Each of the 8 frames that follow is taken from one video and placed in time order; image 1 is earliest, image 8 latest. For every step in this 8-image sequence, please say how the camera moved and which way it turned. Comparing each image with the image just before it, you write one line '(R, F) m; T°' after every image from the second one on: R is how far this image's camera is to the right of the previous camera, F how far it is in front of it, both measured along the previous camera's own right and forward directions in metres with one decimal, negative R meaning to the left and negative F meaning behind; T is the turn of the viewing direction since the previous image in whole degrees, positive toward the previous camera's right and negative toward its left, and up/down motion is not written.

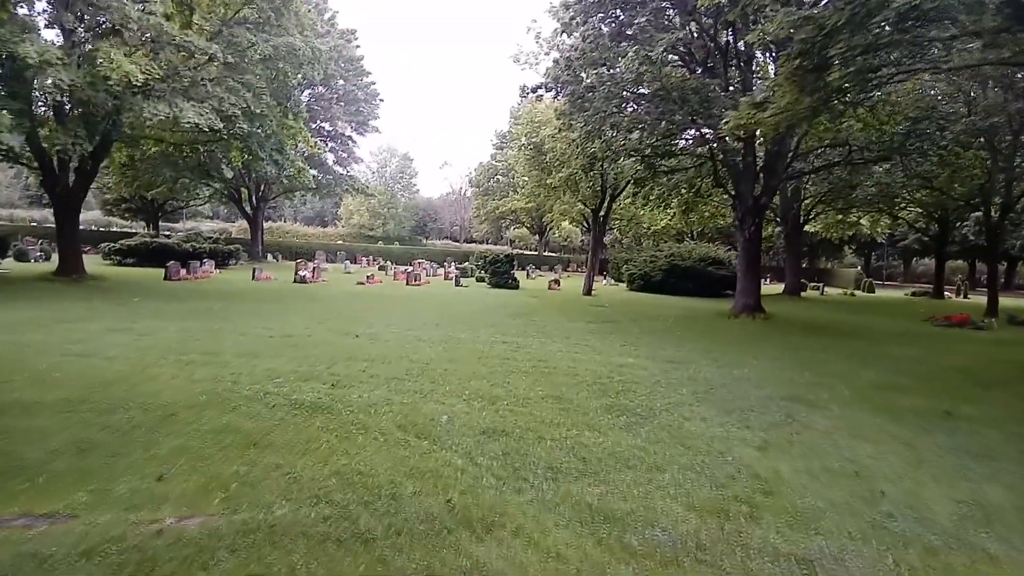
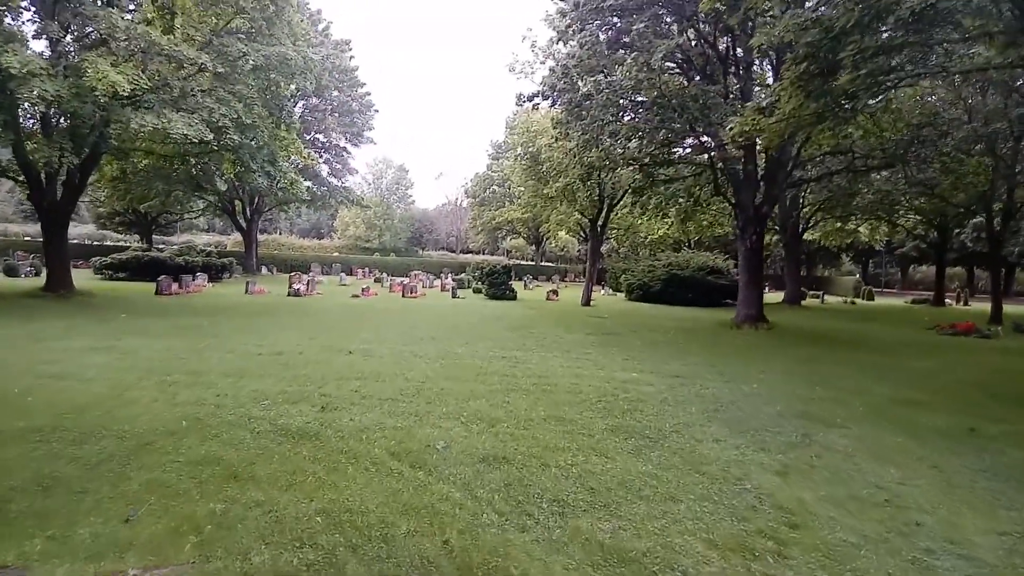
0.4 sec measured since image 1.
(0.0, +0.3) m; 0°
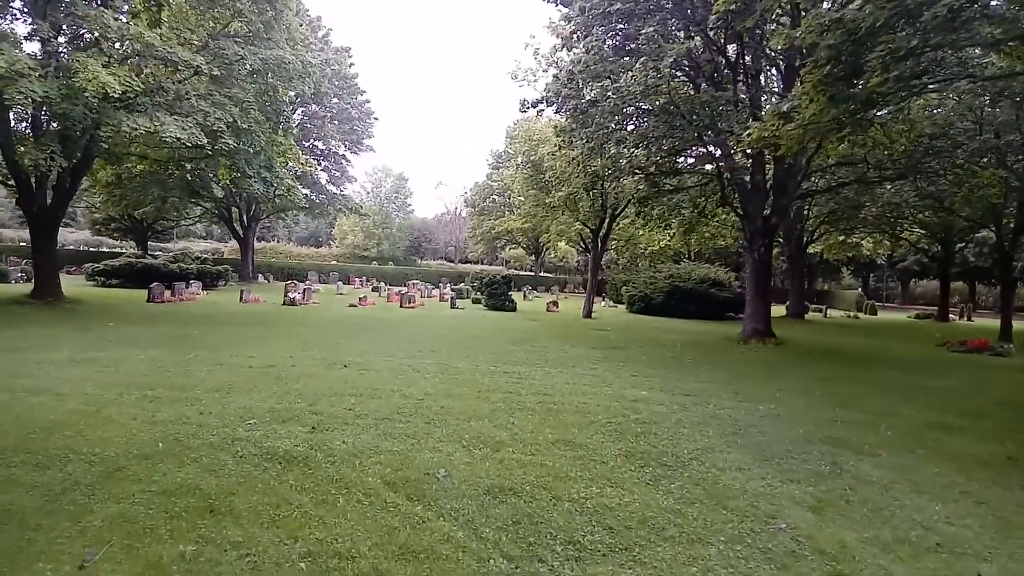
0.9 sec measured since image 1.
(-0.1, +0.4) m; 0°
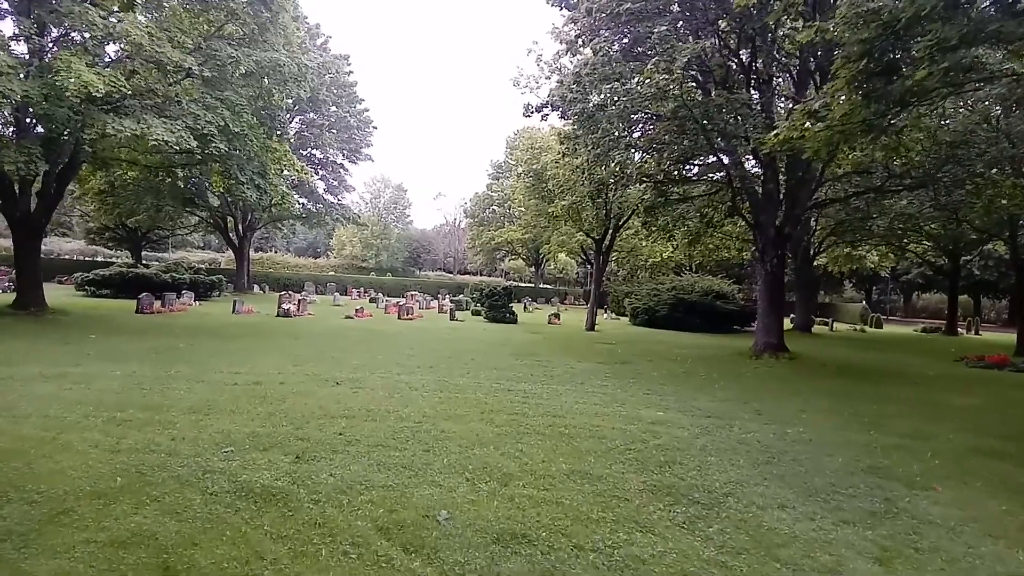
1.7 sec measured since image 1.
(-0.1, +0.6) m; 0°
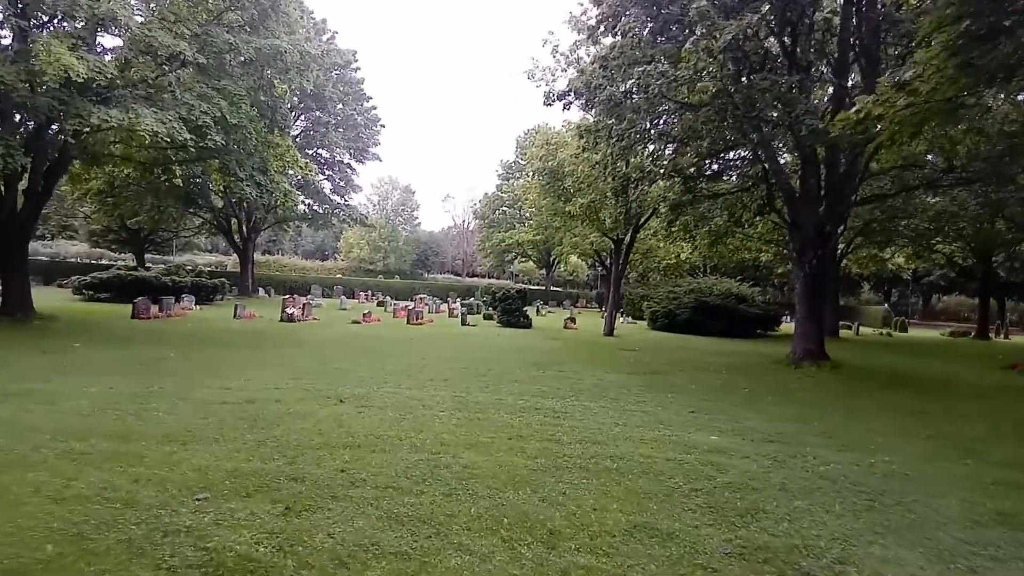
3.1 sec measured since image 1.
(-0.2, +1.0) m; -1°
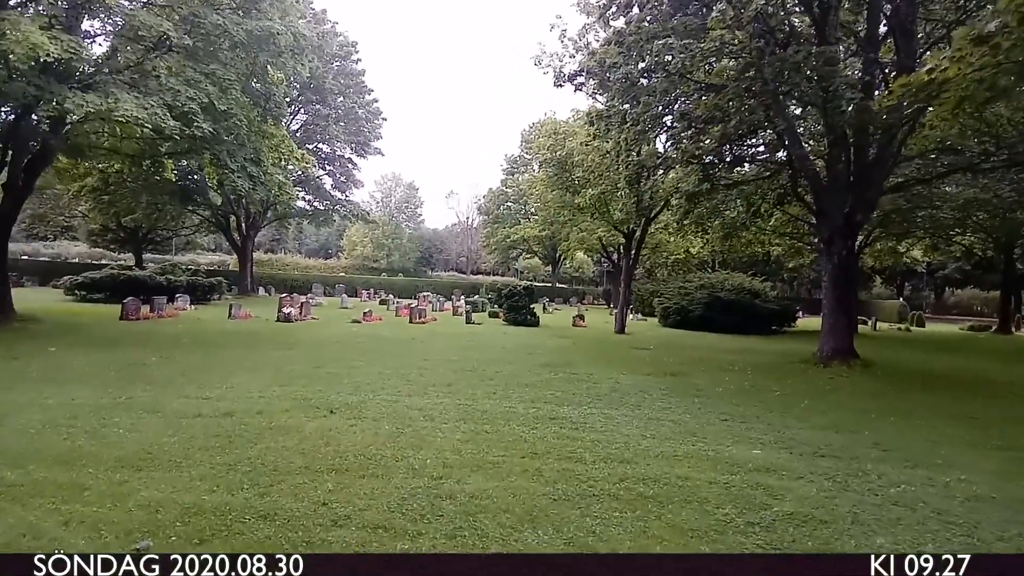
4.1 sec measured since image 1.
(-0.1, +0.8) m; 0°
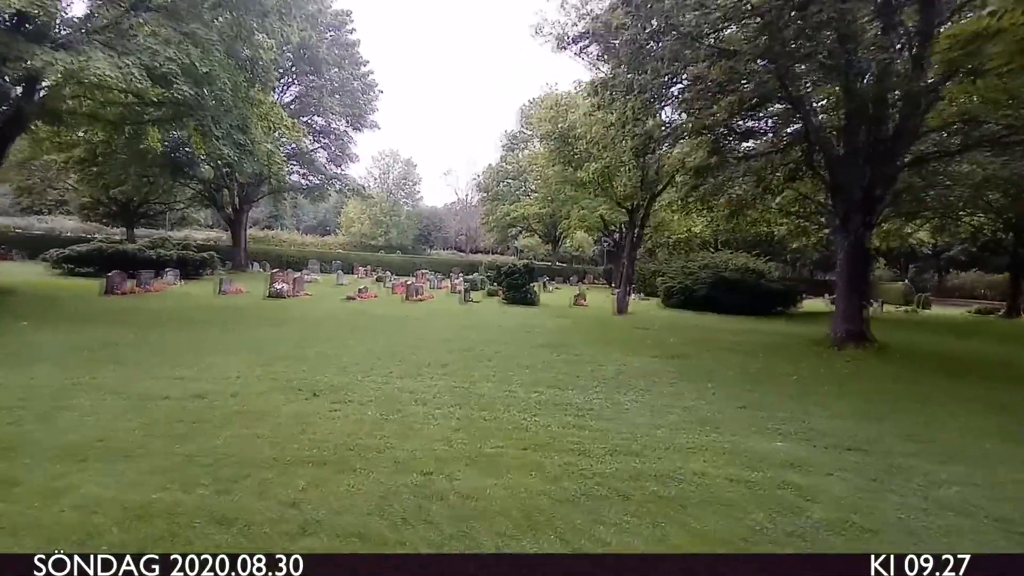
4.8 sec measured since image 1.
(0.0, +0.6) m; 0°
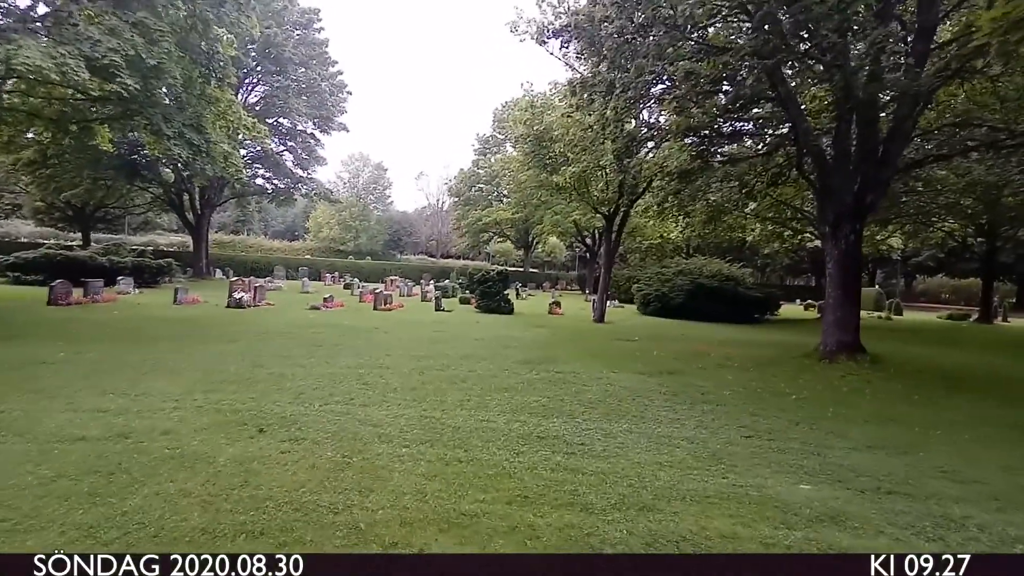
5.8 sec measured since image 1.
(-0.1, +0.7) m; +3°
